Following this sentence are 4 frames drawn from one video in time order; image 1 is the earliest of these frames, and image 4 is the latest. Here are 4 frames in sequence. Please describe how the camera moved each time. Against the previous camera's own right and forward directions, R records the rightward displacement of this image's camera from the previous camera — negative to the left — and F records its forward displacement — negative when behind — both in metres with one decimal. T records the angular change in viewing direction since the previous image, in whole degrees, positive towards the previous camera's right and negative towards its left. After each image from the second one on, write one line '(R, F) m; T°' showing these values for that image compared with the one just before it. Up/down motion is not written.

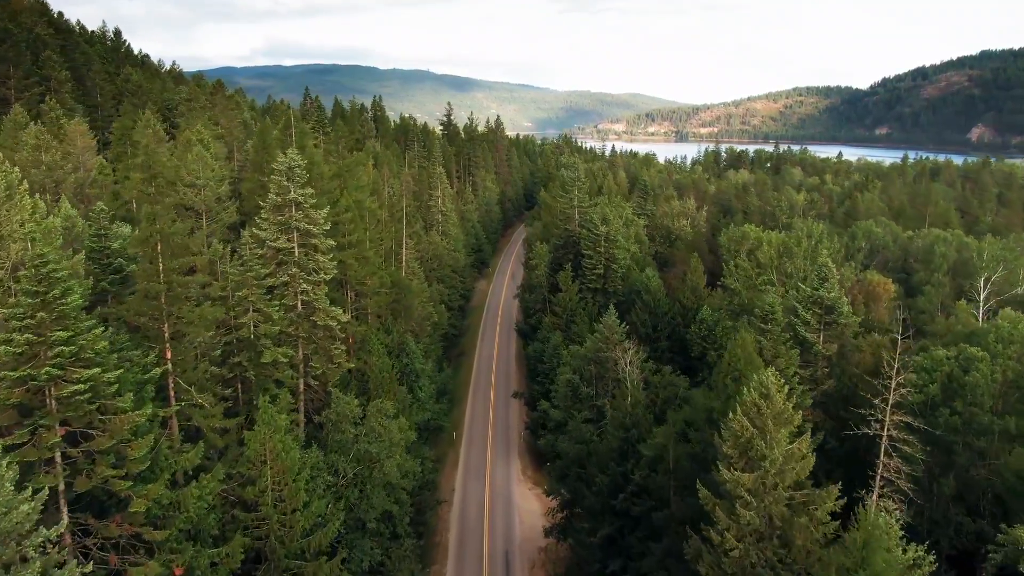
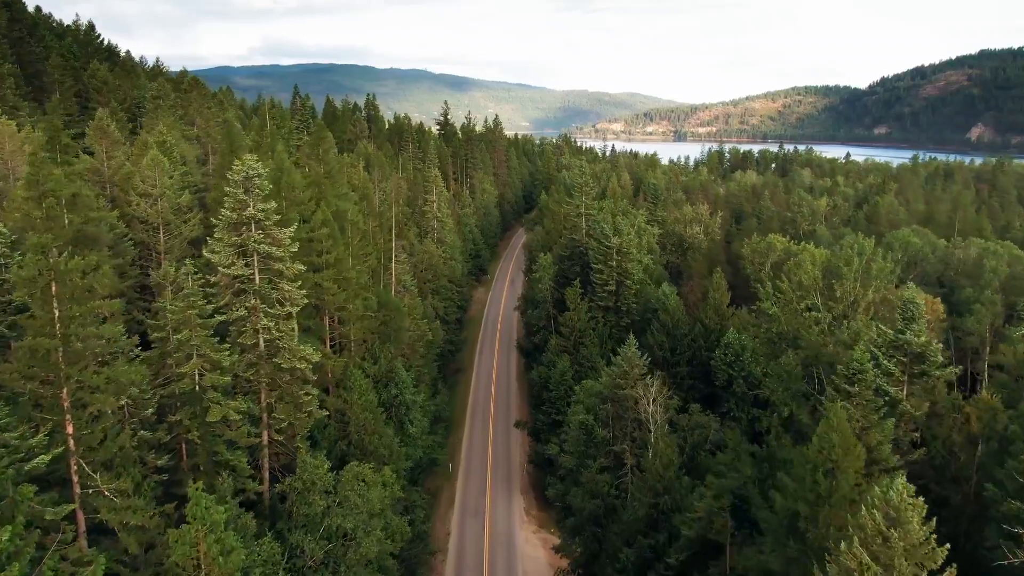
(-0.4, +6.1) m; 0°
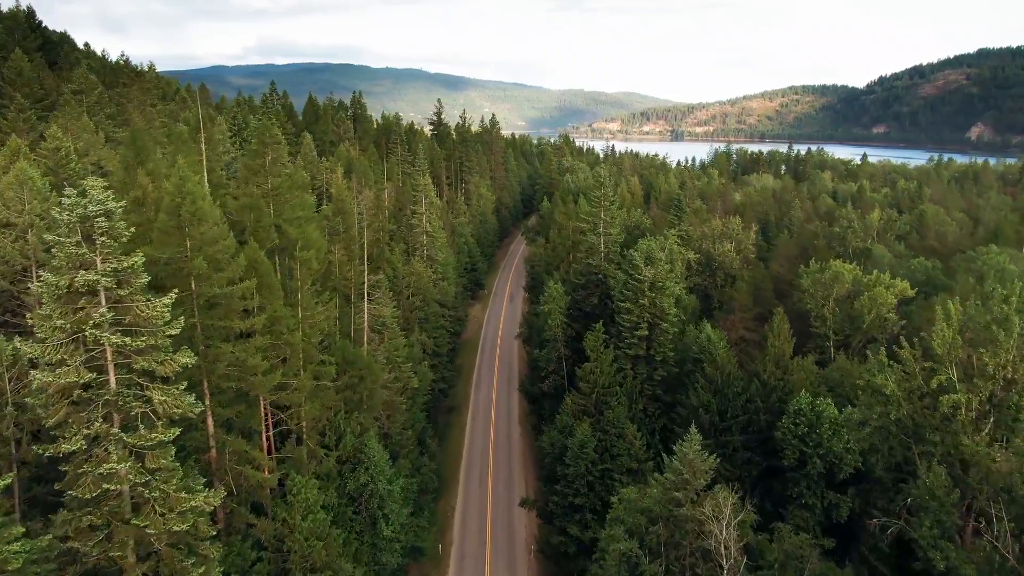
(-0.7, +11.5) m; 0°
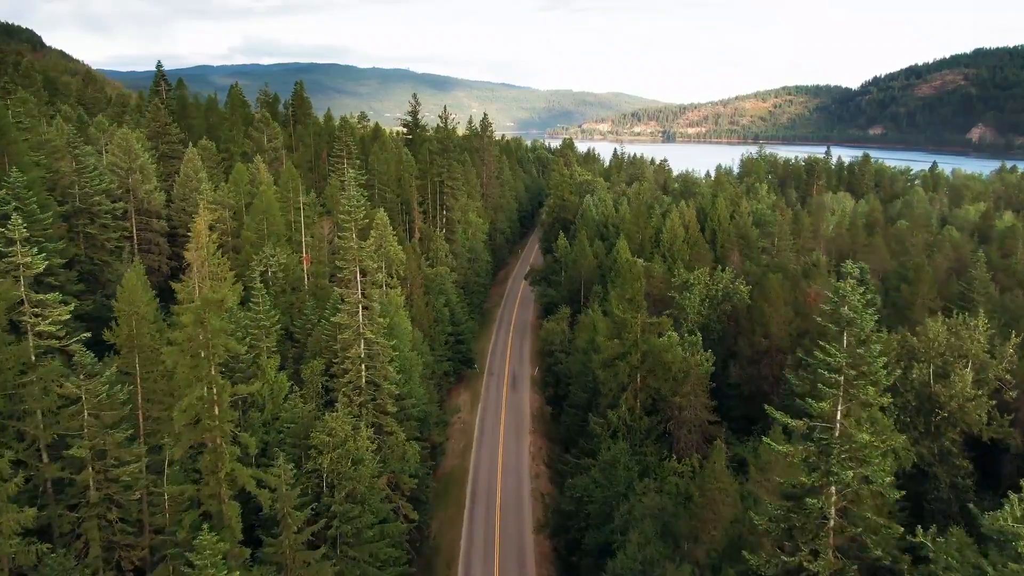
(-1.9, +36.4) m; +1°
